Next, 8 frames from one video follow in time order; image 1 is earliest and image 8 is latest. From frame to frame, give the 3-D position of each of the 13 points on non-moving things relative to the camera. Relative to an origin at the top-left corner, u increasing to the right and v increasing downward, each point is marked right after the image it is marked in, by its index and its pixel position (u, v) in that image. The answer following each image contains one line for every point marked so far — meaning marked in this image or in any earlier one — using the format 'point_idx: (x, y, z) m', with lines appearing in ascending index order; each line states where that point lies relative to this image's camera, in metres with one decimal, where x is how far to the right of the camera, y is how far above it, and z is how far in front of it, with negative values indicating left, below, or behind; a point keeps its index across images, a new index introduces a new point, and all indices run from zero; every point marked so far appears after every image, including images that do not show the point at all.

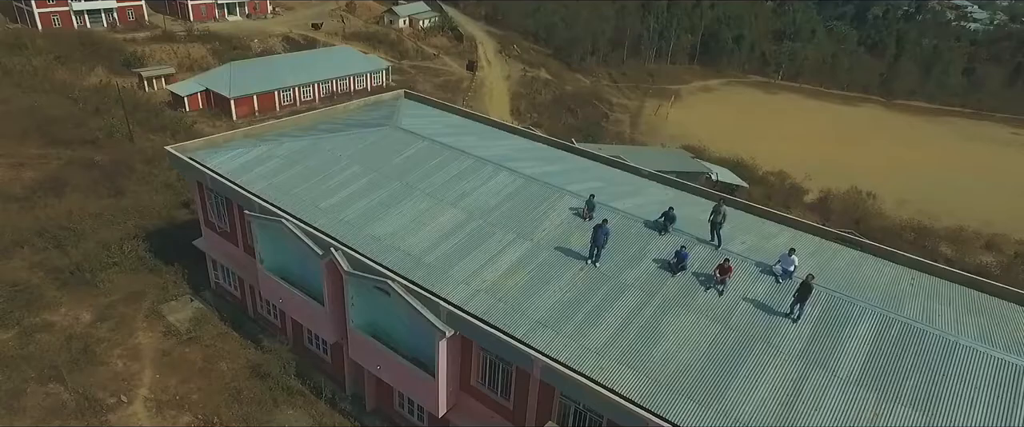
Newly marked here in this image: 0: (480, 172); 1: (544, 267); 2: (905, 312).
0: (-1.0, +1.3, +19.7) m
1: (+0.9, -1.4, +16.0) m
2: (+9.3, -2.3, +14.4) m
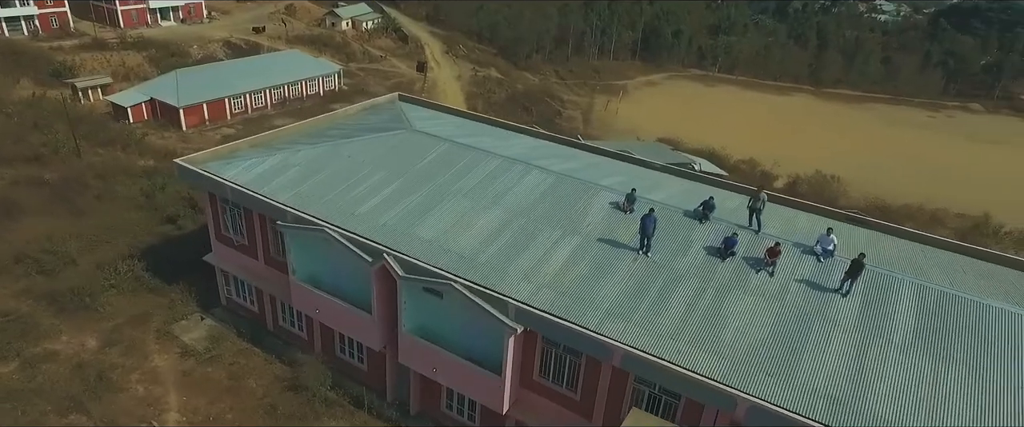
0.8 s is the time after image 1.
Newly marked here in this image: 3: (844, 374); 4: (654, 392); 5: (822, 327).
0: (0.0, +1.4, +20.0) m
1: (+2.4, -1.3, +16.5) m
2: (+10.9, -1.7, +15.7) m
3: (+7.3, -3.6, +13.4) m
4: (+3.4, -4.2, +14.5) m
5: (+7.3, -2.7, +14.4) m
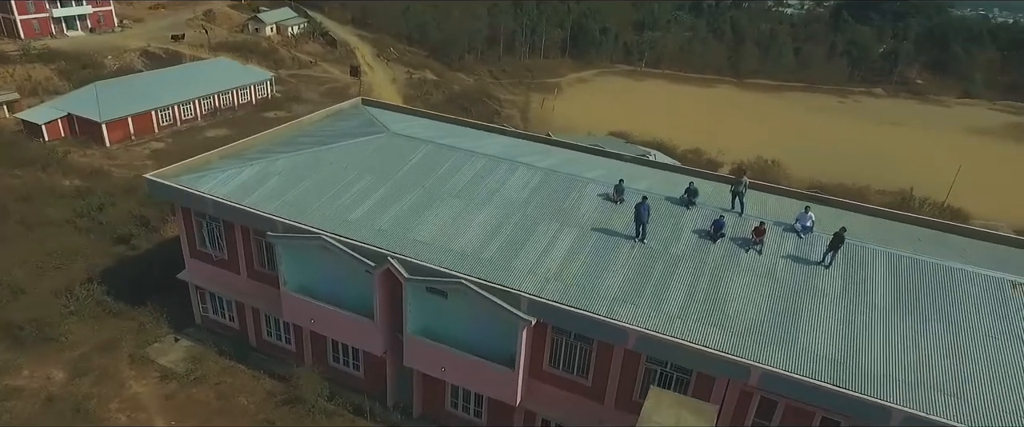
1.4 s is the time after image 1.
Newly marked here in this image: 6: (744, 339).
0: (-0.5, +1.5, +20.3) m
1: (+2.4, -1.0, +17.1) m
2: (+11.0, -1.0, +17.2) m
3: (+7.8, -3.0, +14.6) m
4: (+3.8, -3.9, +15.2) m
5: (+7.7, -2.1, +15.6) m
6: (+5.6, -3.0, +14.7) m
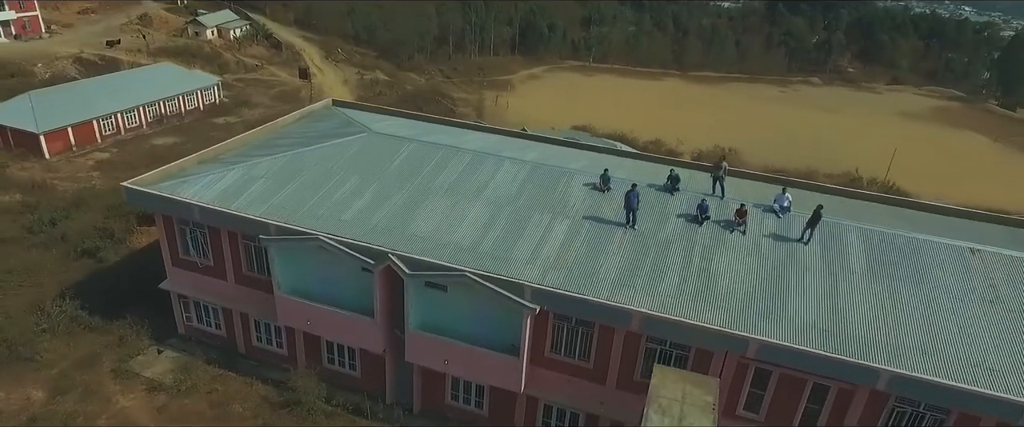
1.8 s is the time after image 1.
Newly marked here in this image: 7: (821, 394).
0: (-0.9, +1.7, +20.6) m
1: (+2.3, -0.7, +17.7) m
2: (+10.9, -0.3, +18.5) m
3: (+8.0, -2.4, +15.7) m
4: (+4.0, -3.5, +15.9) m
5: (+7.7, -1.6, +16.6) m
6: (+5.7, -2.6, +15.6) m
7: (+7.6, -4.5, +15.1) m
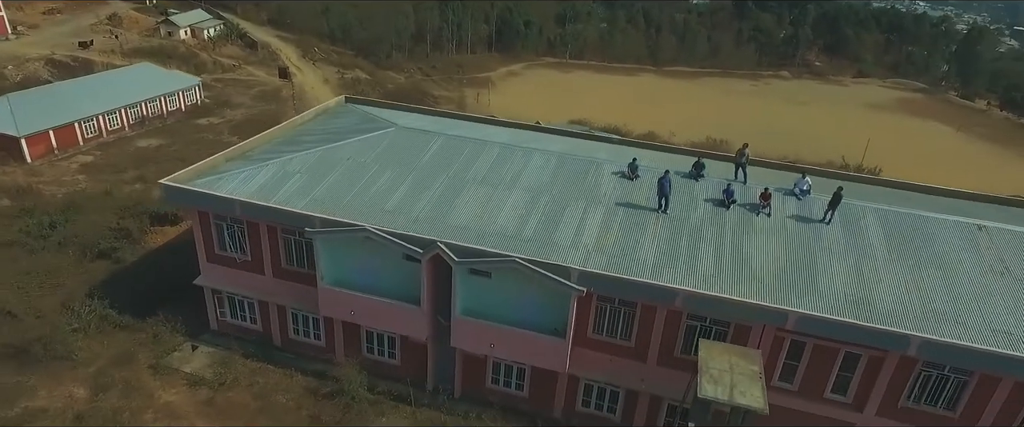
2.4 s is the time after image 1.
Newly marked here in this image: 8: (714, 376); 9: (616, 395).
0: (+0.1, +2.0, +21.3) m
1: (+3.5, -0.3, +18.6) m
2: (+12.0, +0.3, +19.8) m
3: (+9.3, -1.9, +16.8) m
4: (+5.3, -3.1, +16.9) m
5: (+9.0, -1.0, +17.8) m
6: (+7.1, -2.1, +16.6) m
7: (+9.0, -3.9, +16.2) m
8: (+4.9, -3.9, +14.7) m
9: (+3.2, -5.5, +18.6) m
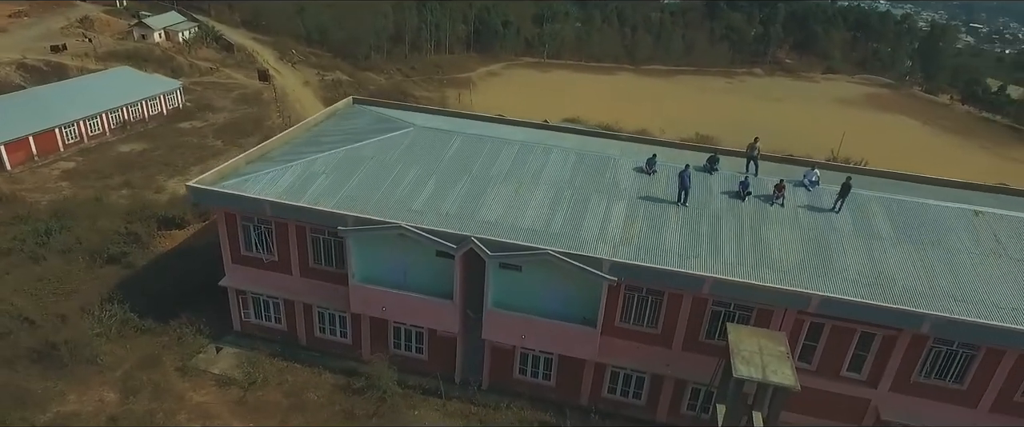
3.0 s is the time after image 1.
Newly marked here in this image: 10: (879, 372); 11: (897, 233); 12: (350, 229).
0: (+0.8, +2.2, +22.0) m
1: (+4.3, -0.1, +19.4) m
2: (+12.7, +0.7, +21.0) m
3: (+10.2, -1.6, +17.8) m
4: (+6.3, -2.8, +17.8) m
5: (+9.9, -0.7, +18.8) m
6: (+8.0, -1.8, +17.6) m
7: (+10.0, -3.6, +17.2) m
8: (+6.0, -3.7, +15.5) m
9: (+4.1, -5.3, +19.4) m
10: (+10.5, -4.6, +17.5) m
11: (+11.9, -0.6, +19.0) m
12: (-4.9, -0.5, +18.6) m
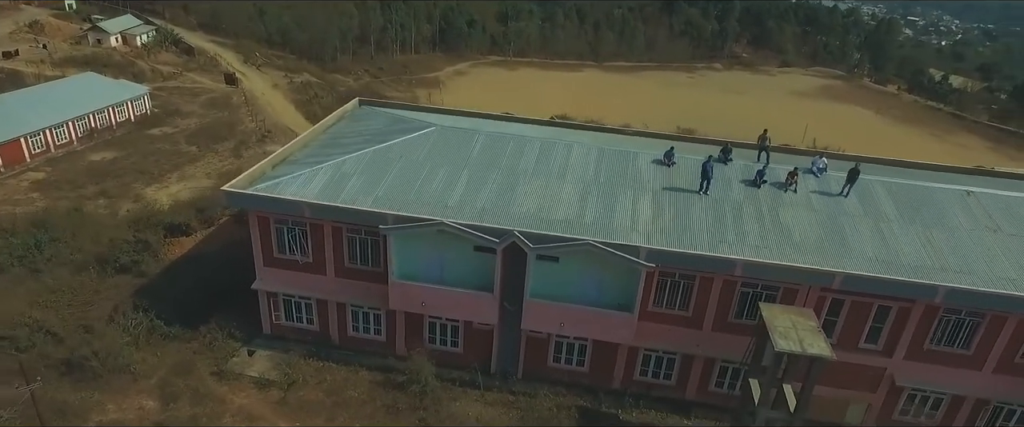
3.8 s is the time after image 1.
0: (+1.6, +2.4, +22.7) m
1: (+5.4, +0.3, +20.4) m
2: (+13.7, +1.4, +22.5) m
3: (+11.4, -1.0, +19.3) m
4: (+7.6, -2.4, +18.9) m
5: (+11.0, -0.2, +20.2) m
6: (+9.3, -1.3, +18.8) m
7: (+11.3, -3.1, +18.6) m
8: (+7.4, -3.3, +16.7) m
9: (+5.4, -5.0, +20.4) m
10: (+11.8, -4.0, +18.9) m
11: (+13.0, 0.0, +20.5) m
12: (-3.7, -0.4, +19.0) m
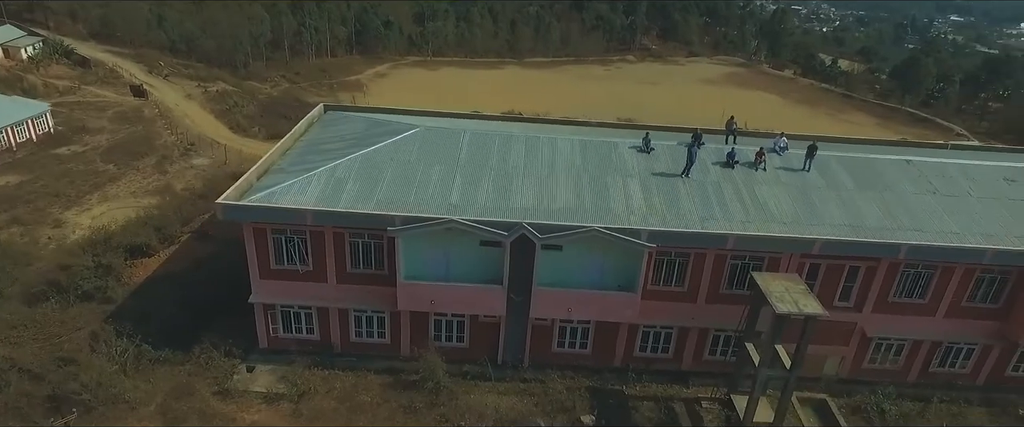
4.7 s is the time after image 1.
0: (+1.1, +2.7, +23.5) m
1: (+5.3, +0.9, +21.7) m
2: (+13.1, +2.5, +24.9) m
3: (+11.5, 0.0, +21.4) m
4: (+7.8, -1.6, +20.6) m
5: (+10.9, +0.8, +22.3) m
6: (+9.5, -0.4, +20.7) m
7: (+11.6, -2.0, +20.8) m
8: (+8.0, -2.5, +18.4) m
9: (+5.6, -4.4, +21.8) m
10: (+12.2, -2.9, +21.2) m
11: (+12.8, +1.2, +22.8) m
12: (-3.5, -0.5, +19.1) m
